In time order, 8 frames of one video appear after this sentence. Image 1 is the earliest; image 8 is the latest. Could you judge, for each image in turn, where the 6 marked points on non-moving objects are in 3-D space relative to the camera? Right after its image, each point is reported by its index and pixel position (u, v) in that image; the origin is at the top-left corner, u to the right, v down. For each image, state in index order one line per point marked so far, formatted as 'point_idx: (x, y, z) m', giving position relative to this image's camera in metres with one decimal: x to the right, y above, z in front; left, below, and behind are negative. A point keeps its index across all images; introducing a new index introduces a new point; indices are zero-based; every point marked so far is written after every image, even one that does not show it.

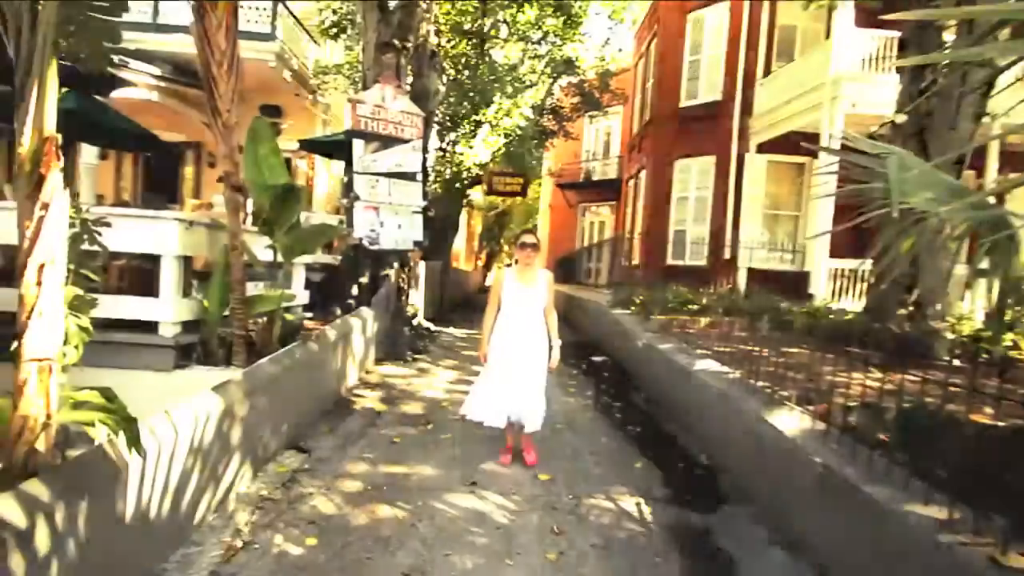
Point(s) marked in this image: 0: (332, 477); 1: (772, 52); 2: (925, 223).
0: (-1.5, -1.7, +4.3) m
1: (+7.7, +7.1, +14.7) m
2: (+3.4, +0.5, +4.1) m
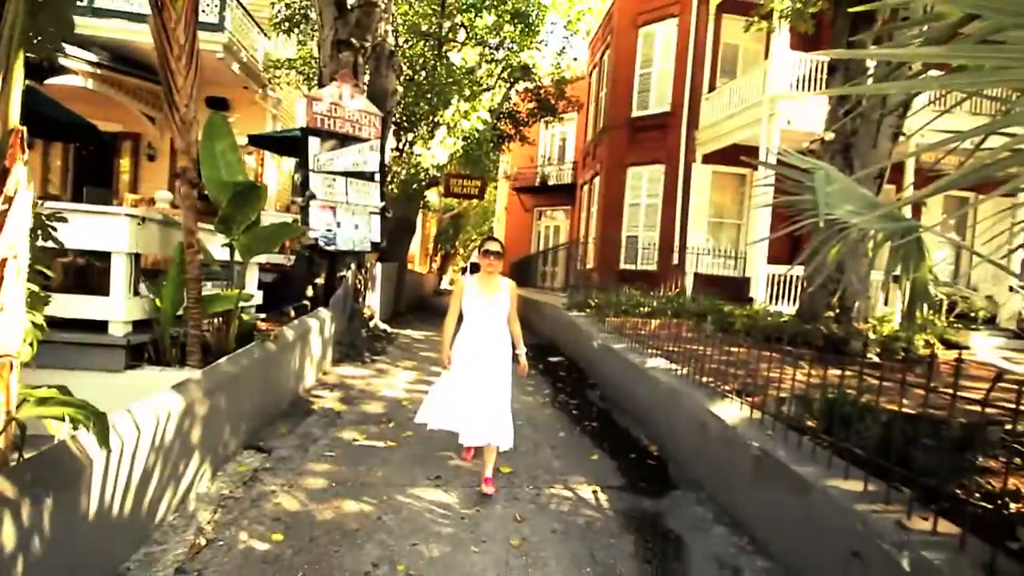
0: (-1.9, -1.6, +4.3) m
1: (+6.4, +7.0, +15.6) m
2: (+3.1, +0.5, +4.6) m
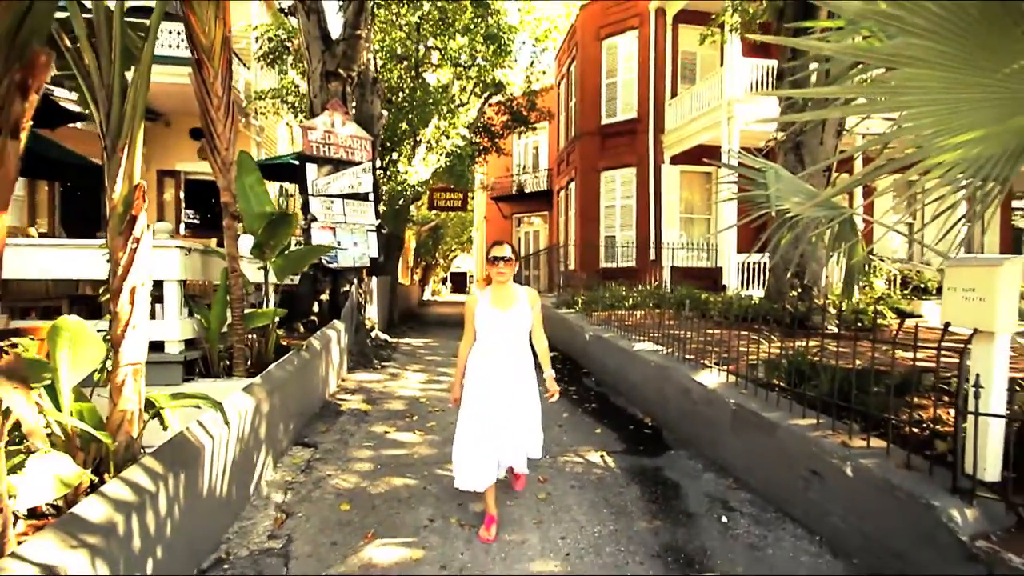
0: (-1.7, -1.8, +5.0) m
1: (+5.5, +7.2, +16.7) m
2: (+3.1, +0.7, +5.4) m
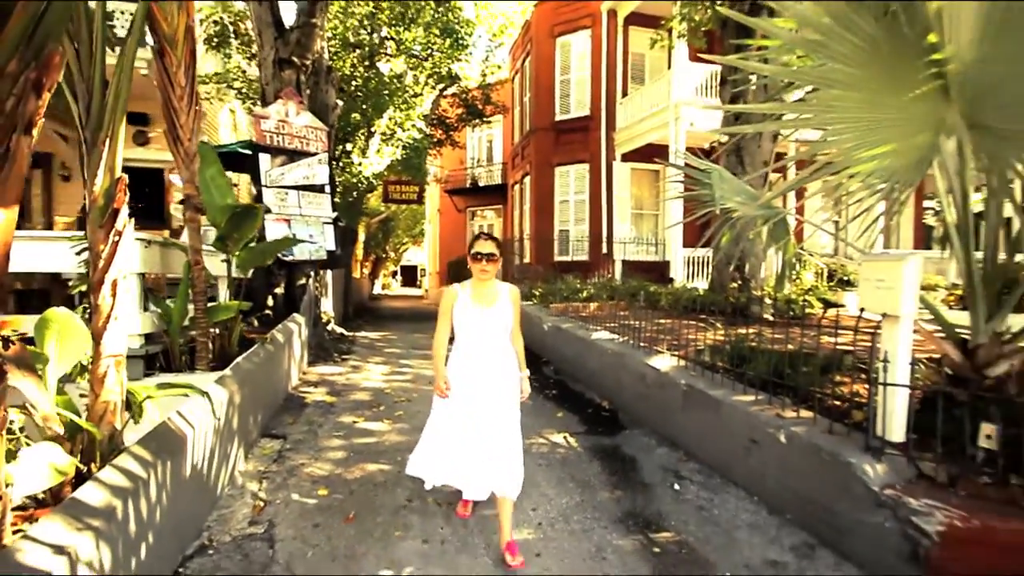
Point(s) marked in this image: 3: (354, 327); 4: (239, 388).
0: (-2.0, -1.7, +5.0) m
1: (+4.0, +7.5, +17.3) m
2: (+2.7, +0.8, +6.0) m
3: (-4.9, -1.2, +15.3) m
4: (-2.5, -0.9, +4.6) m
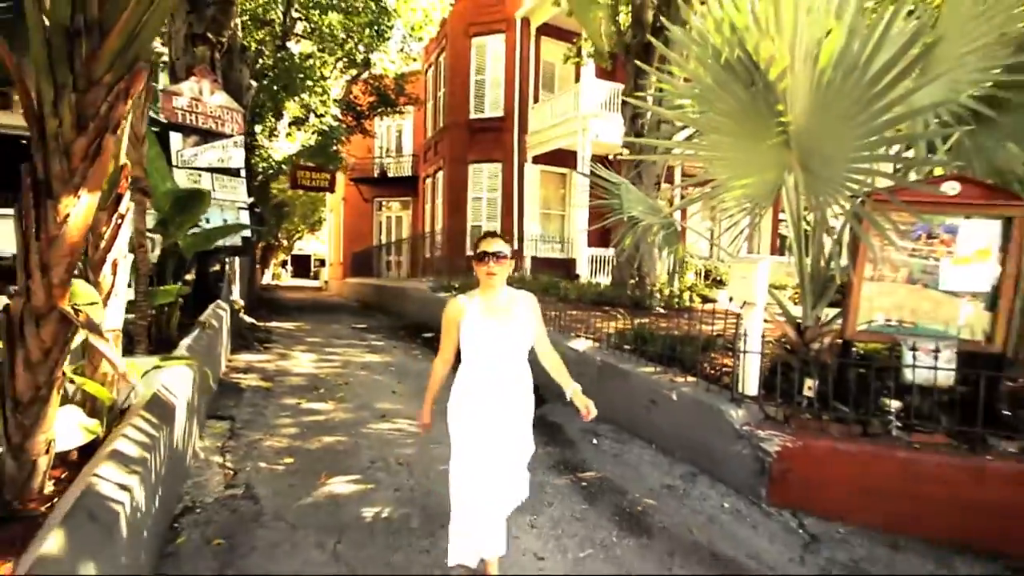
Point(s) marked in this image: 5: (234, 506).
0: (-2.6, -1.5, +5.3) m
1: (+0.9, +7.7, +18.4) m
2: (+1.9, +0.9, +7.2) m
3: (-7.5, -0.9, +14.8) m
4: (-3.1, -0.8, +4.8) m
5: (-2.1, -1.7, +3.7) m
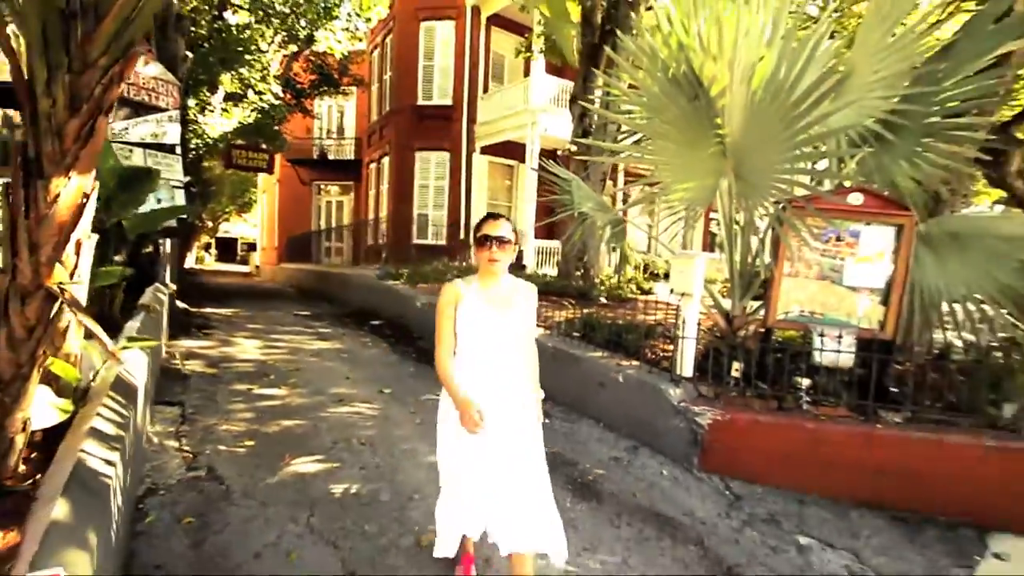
0: (-3.1, -1.4, +5.3) m
1: (-0.9, +8.1, +18.5) m
2: (+1.2, +1.0, +7.6) m
3: (-9.1, -0.4, +14.1) m
4: (-3.4, -0.6, +4.7) m
5: (-2.4, -1.5, +3.8) m
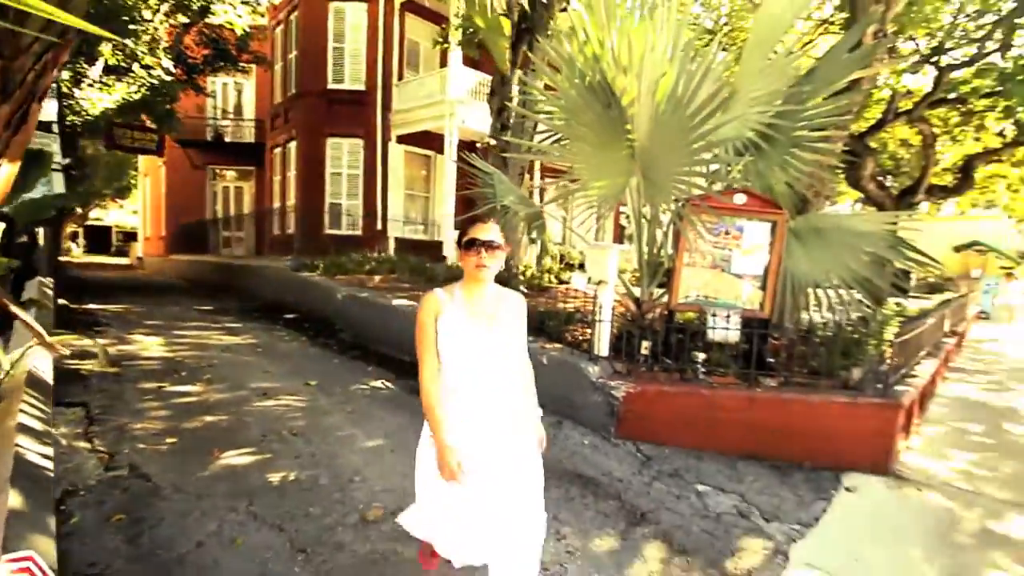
0: (-3.8, -1.3, +5.0) m
1: (-4.0, +8.4, +18.3) m
2: (0.0, +1.2, +8.0) m
3: (-11.2, -0.3, +12.6) m
4: (-4.1, -0.5, +4.3) m
5: (-2.9, -1.5, +3.6) m
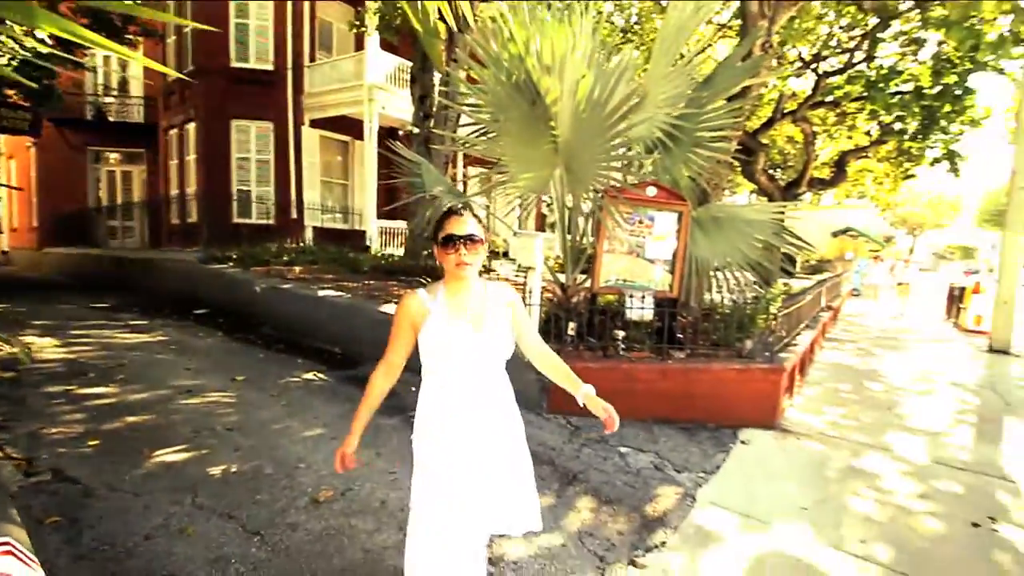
0: (-4.4, -1.2, +4.7) m
1: (-6.9, +8.7, +17.5) m
2: (-1.2, +1.4, +8.2) m
3: (-12.9, -0.2, +11.0) m
4: (-4.6, -0.5, +4.0) m
5: (-3.3, -1.4, +3.5) m
